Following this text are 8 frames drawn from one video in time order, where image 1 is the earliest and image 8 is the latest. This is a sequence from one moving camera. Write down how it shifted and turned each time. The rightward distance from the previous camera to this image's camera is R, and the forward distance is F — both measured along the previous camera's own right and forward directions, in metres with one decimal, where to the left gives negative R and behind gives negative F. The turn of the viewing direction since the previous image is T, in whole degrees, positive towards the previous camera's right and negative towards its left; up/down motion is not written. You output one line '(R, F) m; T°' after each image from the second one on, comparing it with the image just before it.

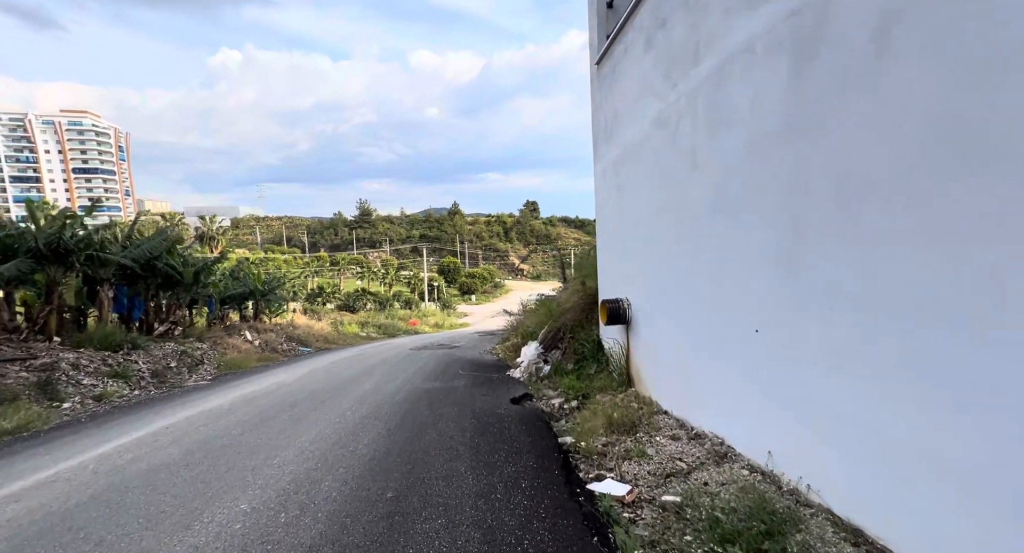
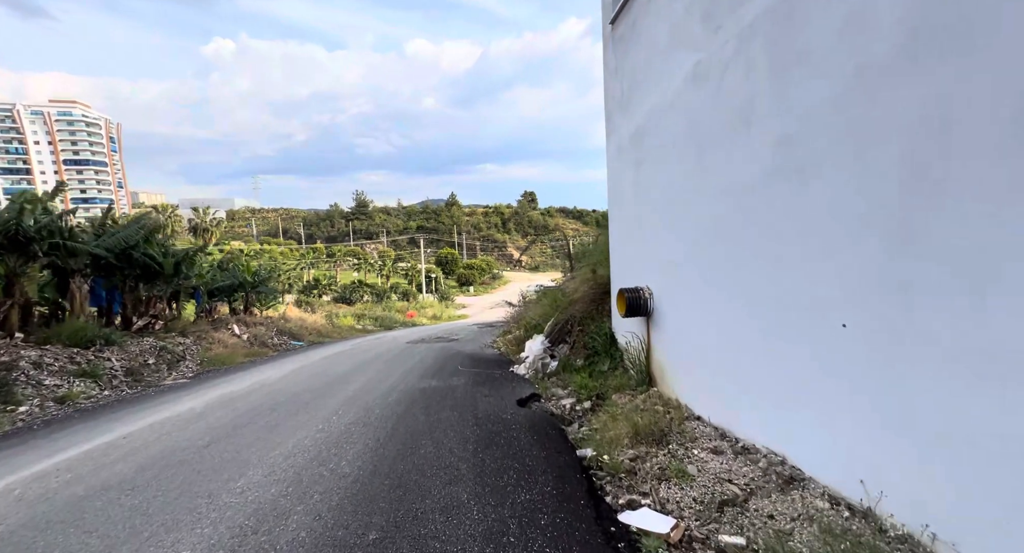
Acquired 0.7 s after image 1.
(-0.1, +0.7) m; 0°
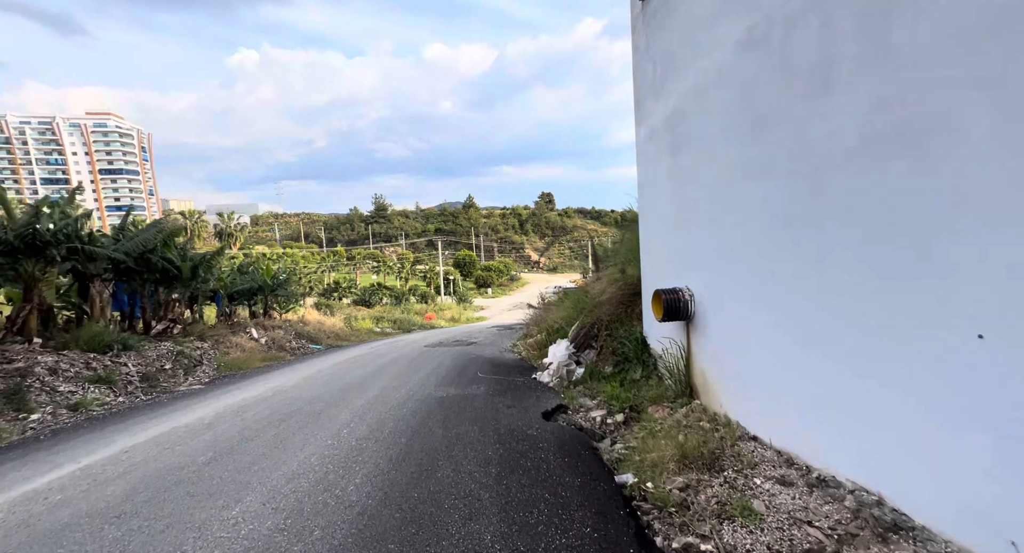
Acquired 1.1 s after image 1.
(-0.1, +0.4) m; -2°
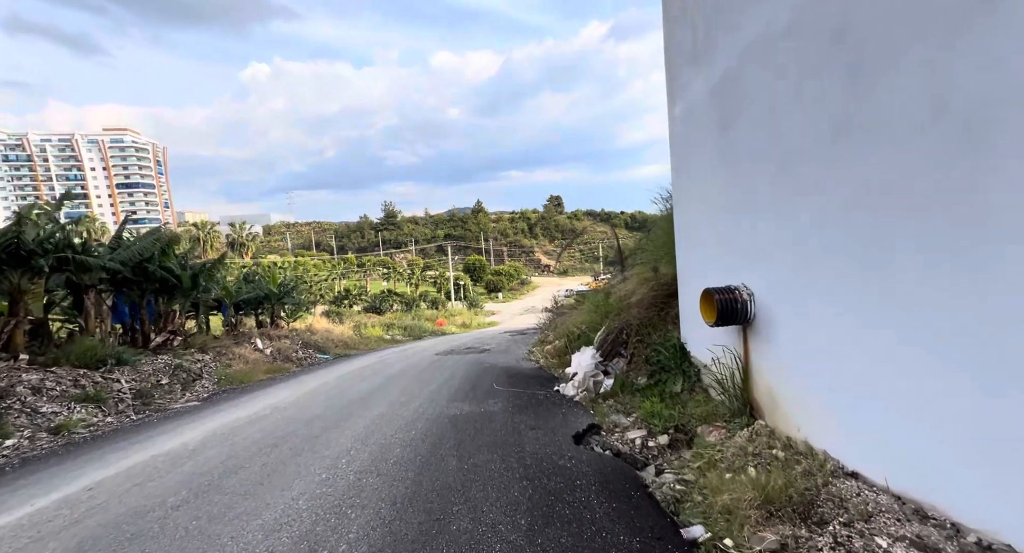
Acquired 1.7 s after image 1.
(-0.1, +0.7) m; -1°
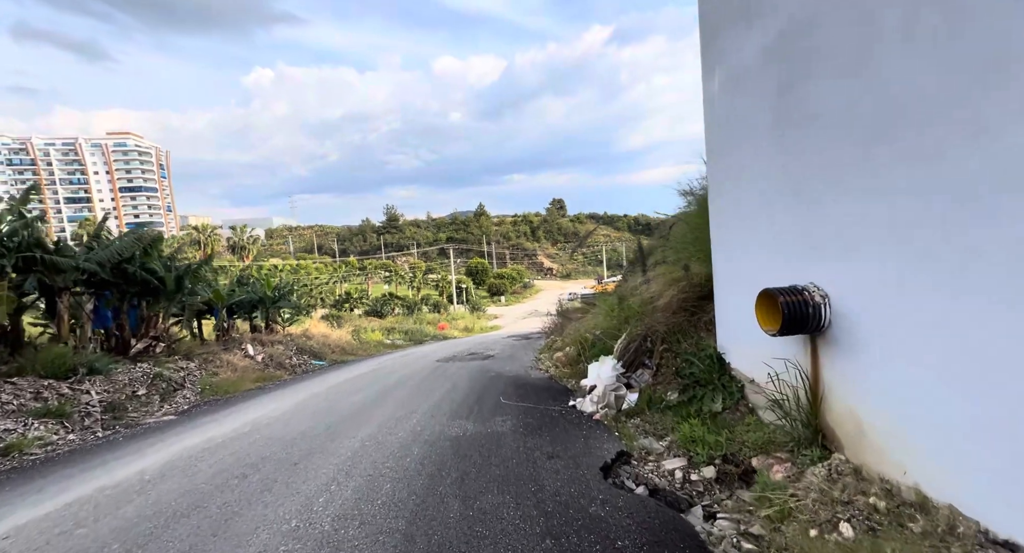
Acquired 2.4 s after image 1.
(-0.1, +0.7) m; 0°
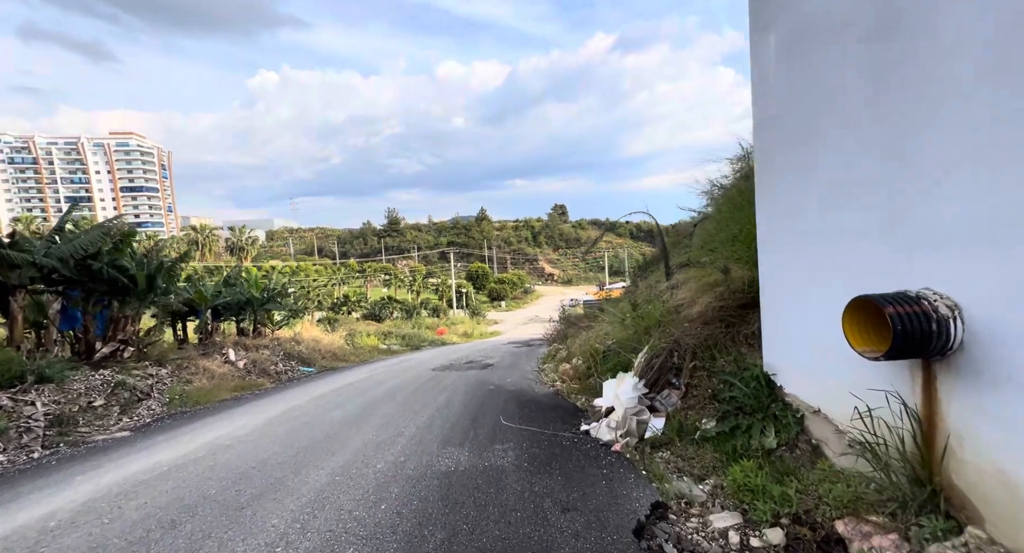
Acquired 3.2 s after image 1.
(0.0, +0.8) m; 0°
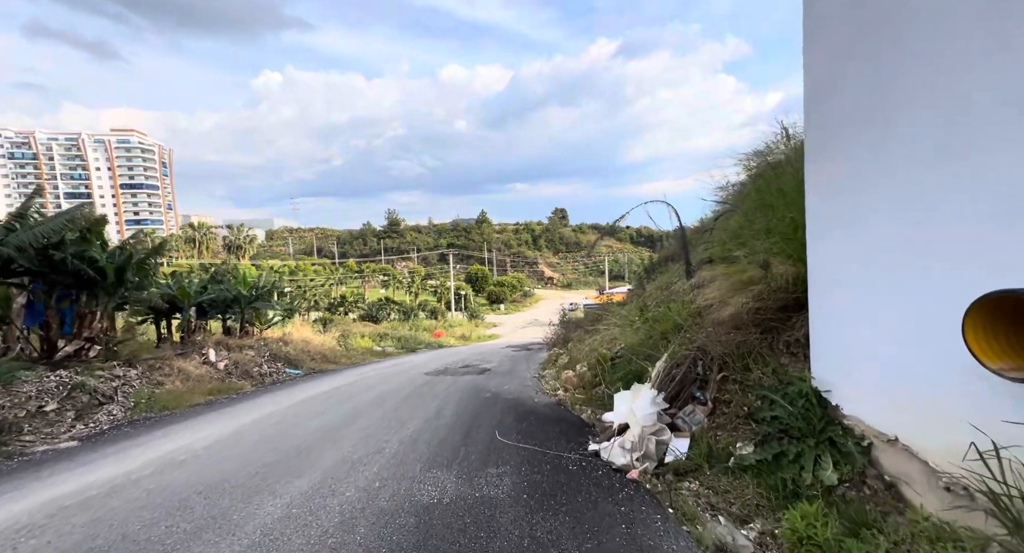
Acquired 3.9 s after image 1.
(0.0, +0.7) m; 0°
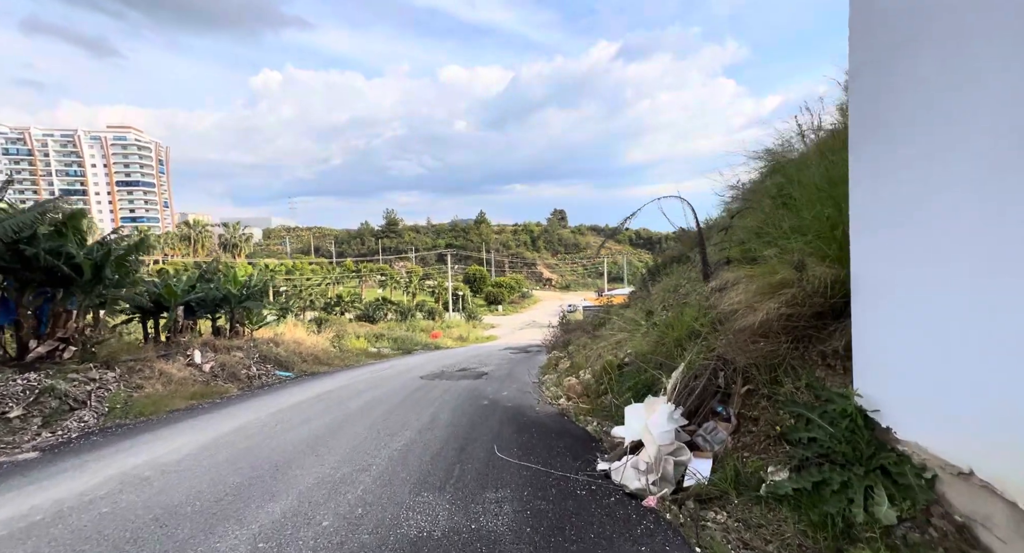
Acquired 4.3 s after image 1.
(0.0, +0.4) m; 0°
